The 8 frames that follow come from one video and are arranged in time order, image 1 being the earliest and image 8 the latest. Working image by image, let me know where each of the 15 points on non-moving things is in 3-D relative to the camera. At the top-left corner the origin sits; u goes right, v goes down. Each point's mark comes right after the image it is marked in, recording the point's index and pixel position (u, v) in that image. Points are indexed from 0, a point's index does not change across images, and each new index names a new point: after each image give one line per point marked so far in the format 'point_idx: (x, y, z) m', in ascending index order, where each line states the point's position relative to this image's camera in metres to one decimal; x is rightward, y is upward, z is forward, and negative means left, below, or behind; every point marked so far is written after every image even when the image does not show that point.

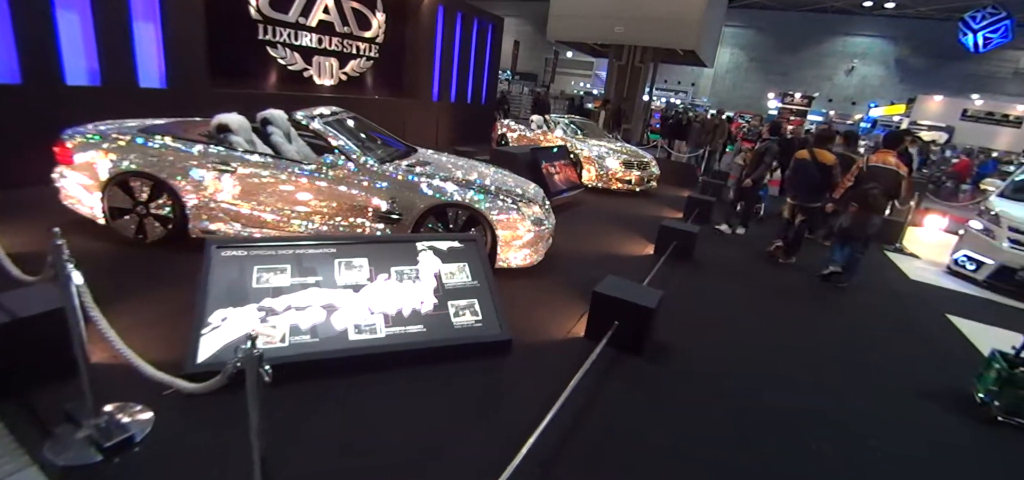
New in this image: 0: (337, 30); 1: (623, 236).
0: (-3.1, +3.7, +8.6) m
1: (+1.4, 0.0, +6.0) m
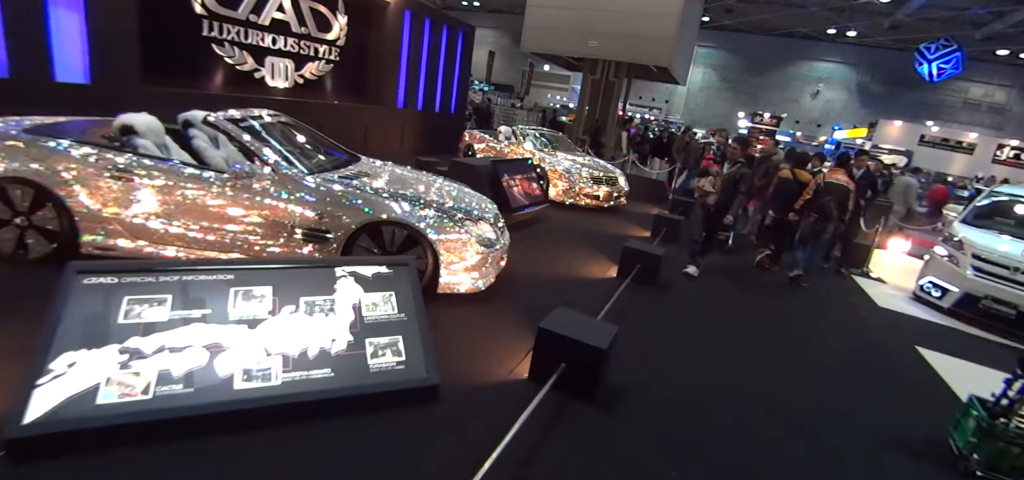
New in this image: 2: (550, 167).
0: (-3.6, +3.5, +8.1) m
1: (+0.9, -0.2, +5.7) m
2: (+0.7, +1.3, +8.6) m
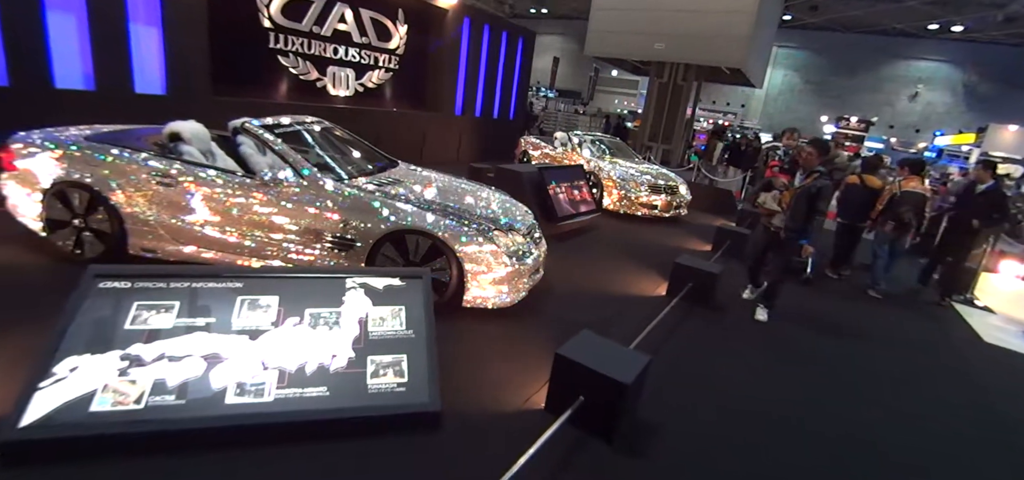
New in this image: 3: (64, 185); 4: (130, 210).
0: (-2.7, +3.4, +8.4) m
1: (+1.3, -0.4, +5.3) m
2: (+1.6, +1.1, +8.2) m
3: (-3.3, +0.4, +3.6) m
4: (-2.8, +0.2, +3.6) m
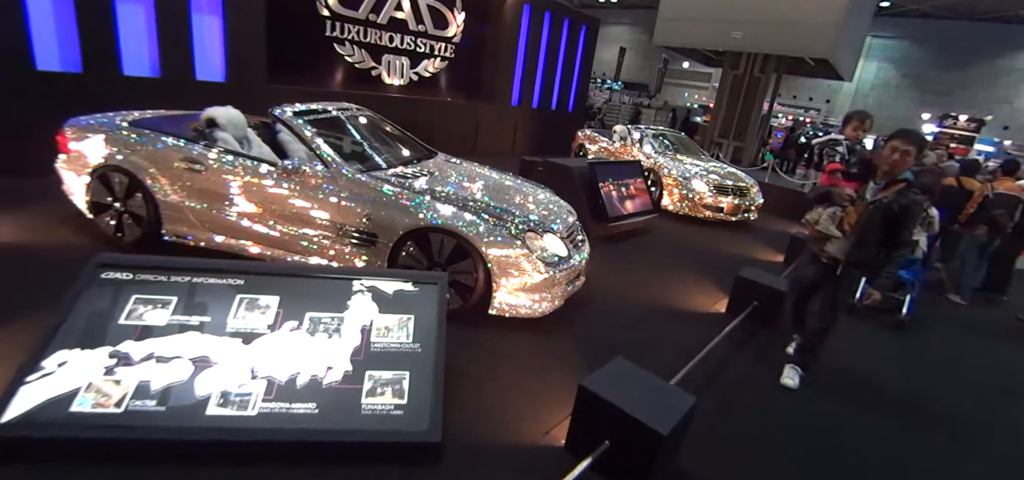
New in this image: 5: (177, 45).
0: (-1.7, +3.6, +8.3) m
1: (+1.7, -0.4, +4.8) m
2: (+2.4, +1.0, +7.6) m
3: (-3.0, +0.5, +3.6) m
4: (-2.5, +0.3, +3.5) m
5: (-4.0, +2.3, +5.9) m
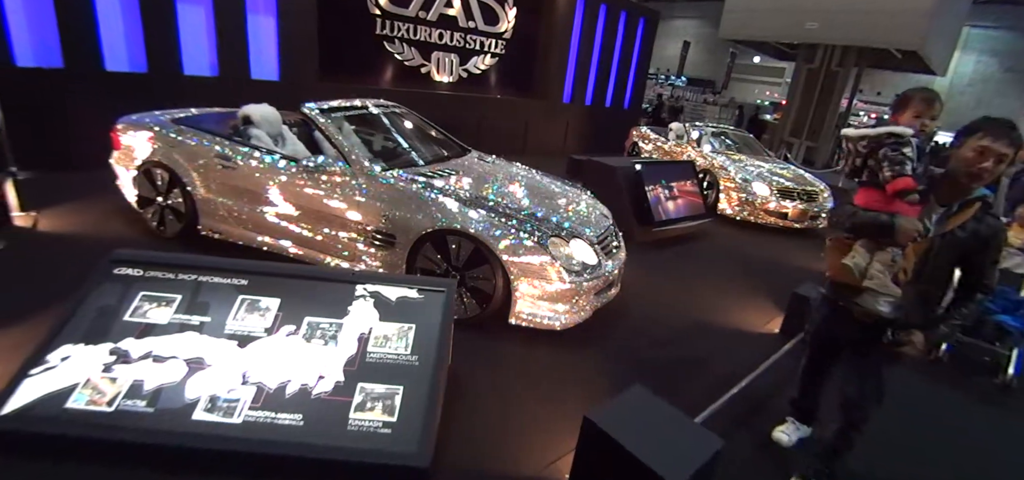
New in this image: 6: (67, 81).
0: (-0.9, +3.6, +8.2) m
1: (+2.0, -0.5, +4.4) m
2: (+3.1, +1.0, +7.1) m
3: (-2.8, +0.6, +3.7) m
4: (-2.3, +0.4, +3.6) m
5: (-3.4, +2.4, +6.1) m
6: (-4.8, +1.7, +5.3) m
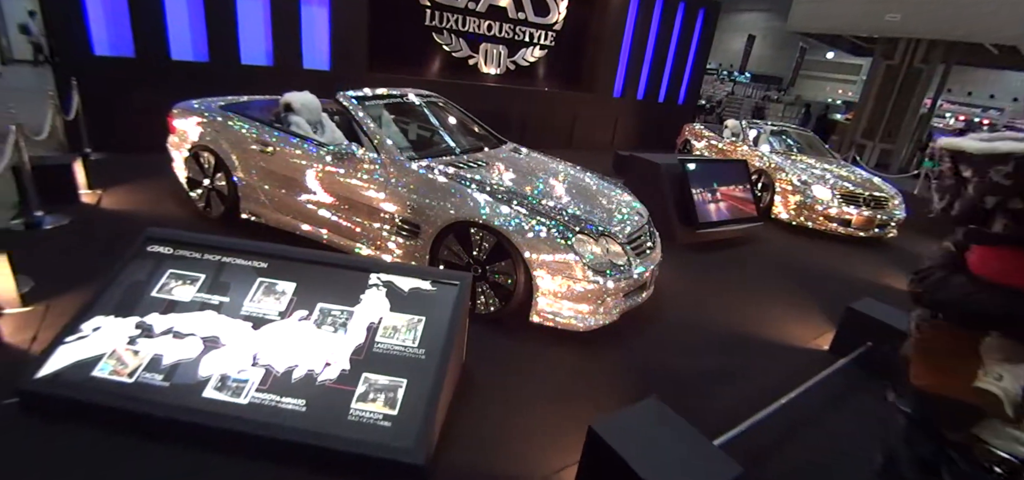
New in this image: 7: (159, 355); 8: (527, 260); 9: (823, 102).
0: (0.0, +3.7, +8.1) m
1: (+2.3, -0.6, +4.1) m
2: (+3.7, +0.9, +6.7) m
3: (-2.5, +0.7, +3.9) m
4: (-2.1, +0.5, +3.7) m
5: (-2.9, +2.6, +6.3) m
6: (-4.3, +2.0, +5.6) m
7: (-1.5, -0.5, +2.0) m
8: (+0.1, -0.1, +2.9) m
9: (+11.0, +4.9, +17.4) m
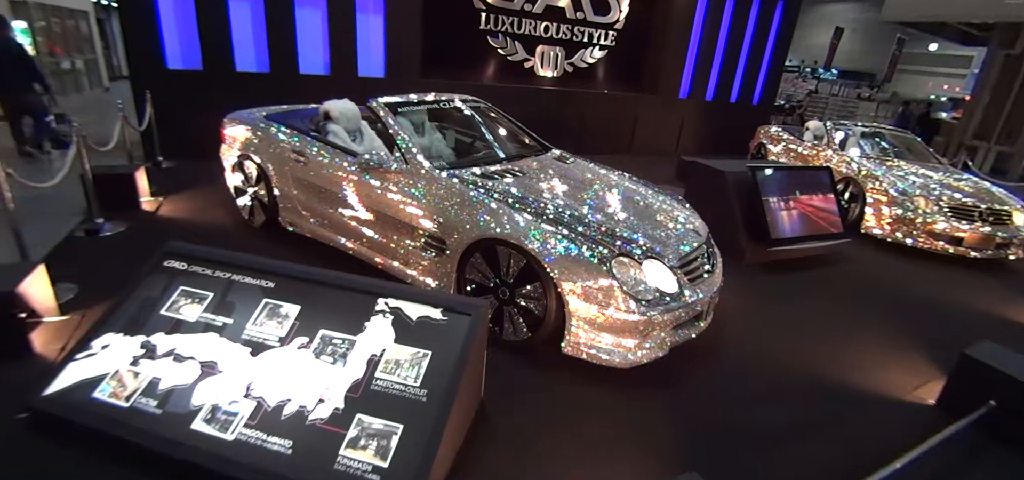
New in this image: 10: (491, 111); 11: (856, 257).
0: (+0.9, +3.6, +7.8) m
1: (+2.6, -0.7, +3.5) m
2: (+4.3, +0.7, +5.9) m
3: (-2.1, +0.7, +3.9) m
4: (-1.7, +0.4, +3.7) m
5: (-2.2, +2.5, +6.4) m
6: (-3.7, +1.9, +5.9) m
7: (-1.4, -0.5, +1.9) m
8: (+0.3, -0.2, +2.6) m
9: (+13.1, +4.5, +15.5) m
10: (-0.3, +1.1, +4.2) m
11: (+3.7, -0.2, +5.3) m
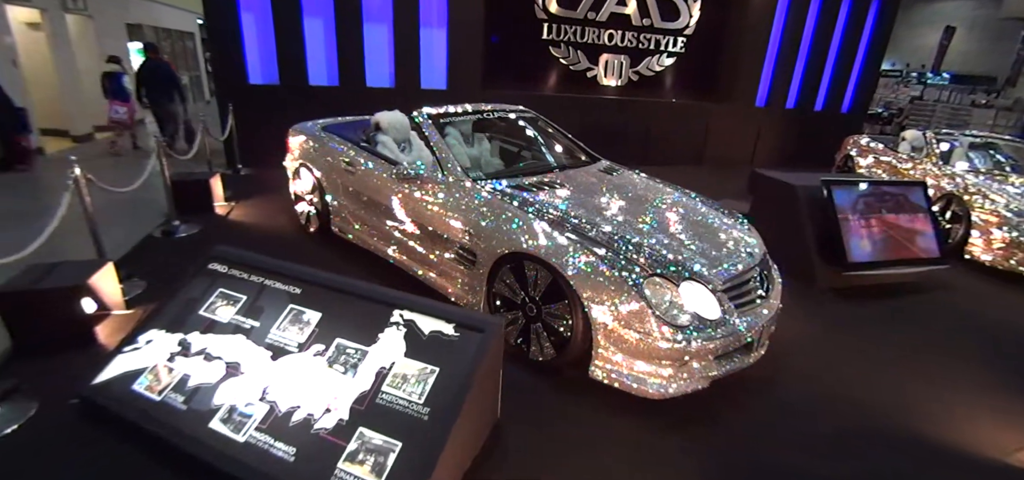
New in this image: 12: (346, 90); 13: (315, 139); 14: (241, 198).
0: (+1.9, +3.4, +7.6) m
1: (+2.8, -0.9, +3.0) m
2: (+4.9, +0.4, +5.1) m
3: (-1.8, +0.6, +4.2) m
4: (-1.4, +0.4, +3.9) m
5: (-1.4, +2.4, +6.6) m
6: (-3.0, +1.9, +6.3) m
7: (-1.3, -0.6, +2.0) m
8: (+0.4, -0.3, +2.4) m
9: (+15.1, +3.7, +13.5) m
10: (+0.2, +1.0, +4.1) m
11: (+4.2, -0.4, +4.6) m
12: (-2.2, +2.0, +6.5) m
13: (-1.6, +0.8, +4.1) m
14: (-2.8, +0.4, +5.1) m
